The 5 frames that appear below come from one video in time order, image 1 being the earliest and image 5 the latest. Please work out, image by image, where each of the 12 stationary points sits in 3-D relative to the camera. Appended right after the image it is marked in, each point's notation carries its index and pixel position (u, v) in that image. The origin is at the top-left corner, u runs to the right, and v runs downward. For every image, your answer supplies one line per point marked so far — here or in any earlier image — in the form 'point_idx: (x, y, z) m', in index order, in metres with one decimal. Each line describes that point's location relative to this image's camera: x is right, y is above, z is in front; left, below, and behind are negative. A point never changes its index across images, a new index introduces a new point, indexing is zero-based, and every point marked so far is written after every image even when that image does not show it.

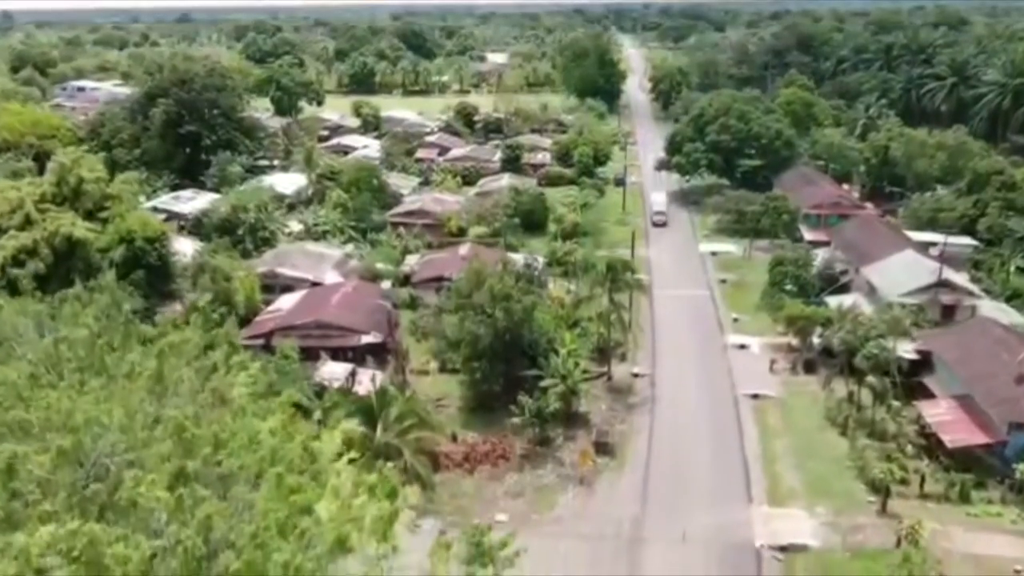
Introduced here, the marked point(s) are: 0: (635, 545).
0: (+3.0, -6.4, +19.0) m
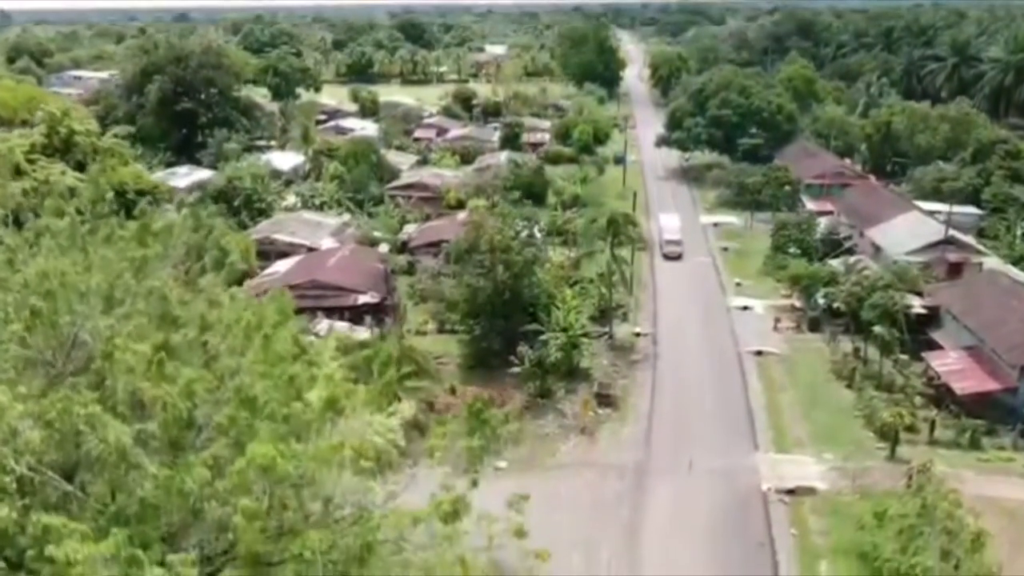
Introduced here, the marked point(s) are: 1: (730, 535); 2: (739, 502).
0: (+3.0, -4.9, +18.5) m
1: (+4.8, -5.4, +17.0) m
2: (+5.3, -5.0, +18.1) m
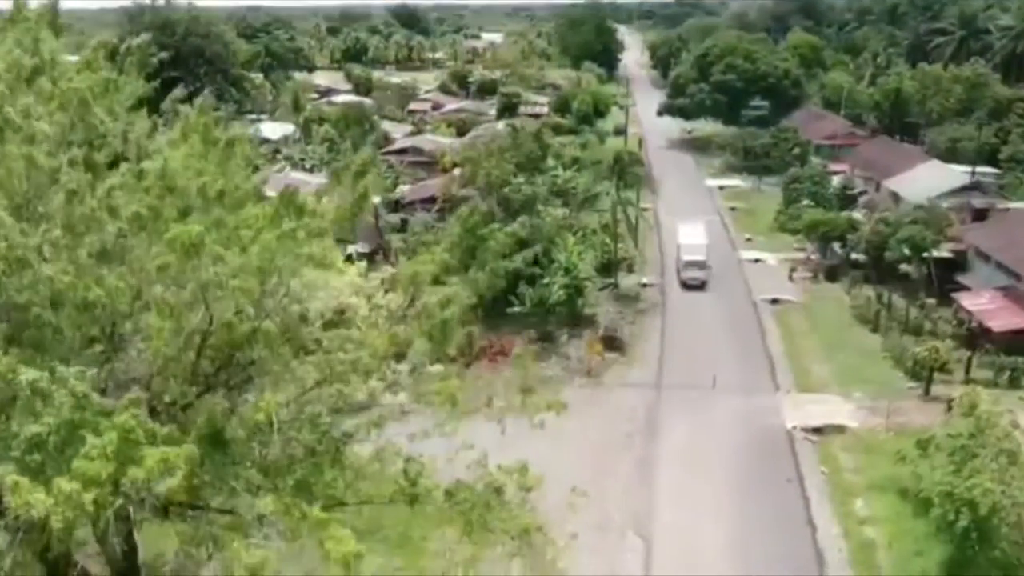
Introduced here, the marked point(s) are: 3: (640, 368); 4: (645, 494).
0: (+3.0, -3.1, +16.9) m
1: (+4.8, -3.7, +15.4) m
2: (+5.3, -3.3, +16.5) m
3: (+3.2, -2.0, +19.8) m
4: (+2.5, -4.0, +14.8) m
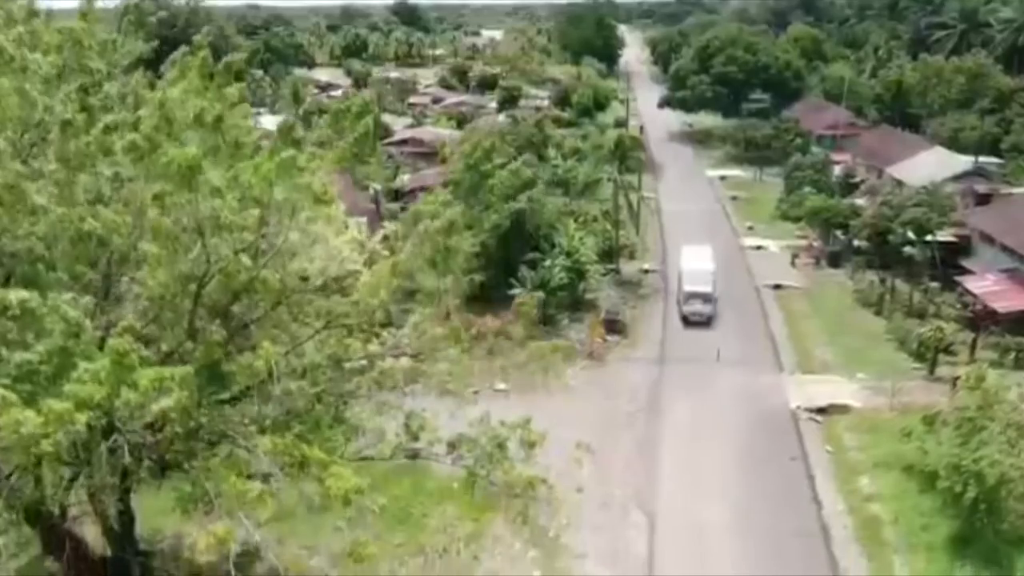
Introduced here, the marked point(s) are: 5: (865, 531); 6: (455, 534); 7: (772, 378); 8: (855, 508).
0: (+3.0, -2.7, +16.7) m
1: (+4.8, -3.2, +15.2) m
2: (+5.3, -2.8, +16.3) m
3: (+3.3, -1.6, +19.7) m
4: (+2.6, -3.5, +14.7) m
5: (+5.9, -4.0, +13.0) m
6: (-0.9, -3.8, +12.1) m
7: (+6.0, -2.1, +18.1) m
8: (+5.9, -3.8, +13.5) m
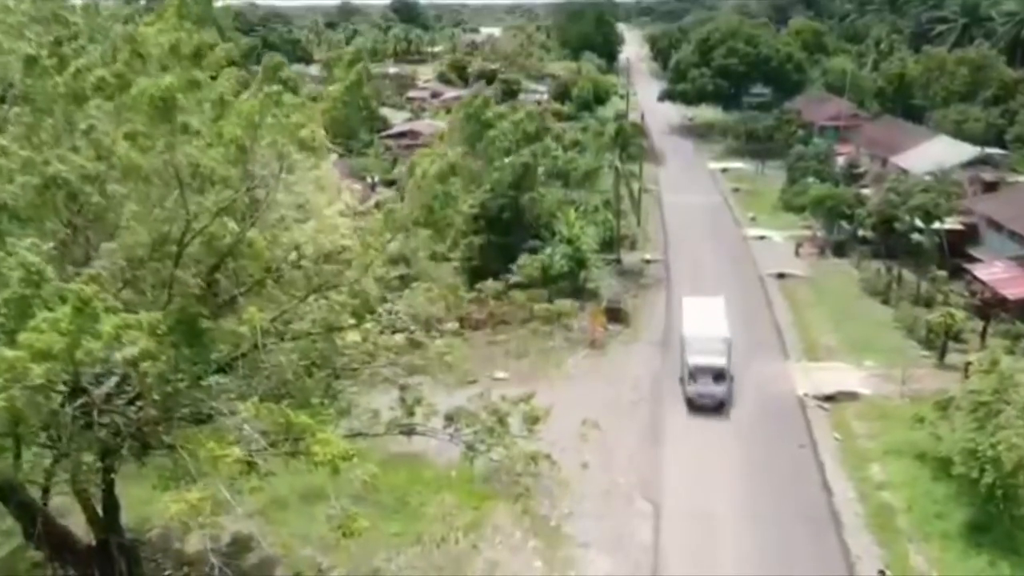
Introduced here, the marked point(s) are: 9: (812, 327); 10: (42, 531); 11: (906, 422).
0: (+3.0, -2.4, +16.3) m
1: (+4.8, -2.9, +14.8) m
2: (+5.3, -2.5, +15.9) m
3: (+3.3, -1.3, +19.3) m
4: (+2.6, -3.2, +14.3) m
5: (+5.9, -3.7, +12.6) m
6: (-0.9, -3.5, +11.7) m
7: (+6.0, -1.8, +17.7) m
8: (+6.0, -3.5, +13.1) m
9: (+7.5, -1.0, +19.6) m
10: (-5.7, -3.0, +9.5) m
11: (+7.7, -2.6, +15.2) m
